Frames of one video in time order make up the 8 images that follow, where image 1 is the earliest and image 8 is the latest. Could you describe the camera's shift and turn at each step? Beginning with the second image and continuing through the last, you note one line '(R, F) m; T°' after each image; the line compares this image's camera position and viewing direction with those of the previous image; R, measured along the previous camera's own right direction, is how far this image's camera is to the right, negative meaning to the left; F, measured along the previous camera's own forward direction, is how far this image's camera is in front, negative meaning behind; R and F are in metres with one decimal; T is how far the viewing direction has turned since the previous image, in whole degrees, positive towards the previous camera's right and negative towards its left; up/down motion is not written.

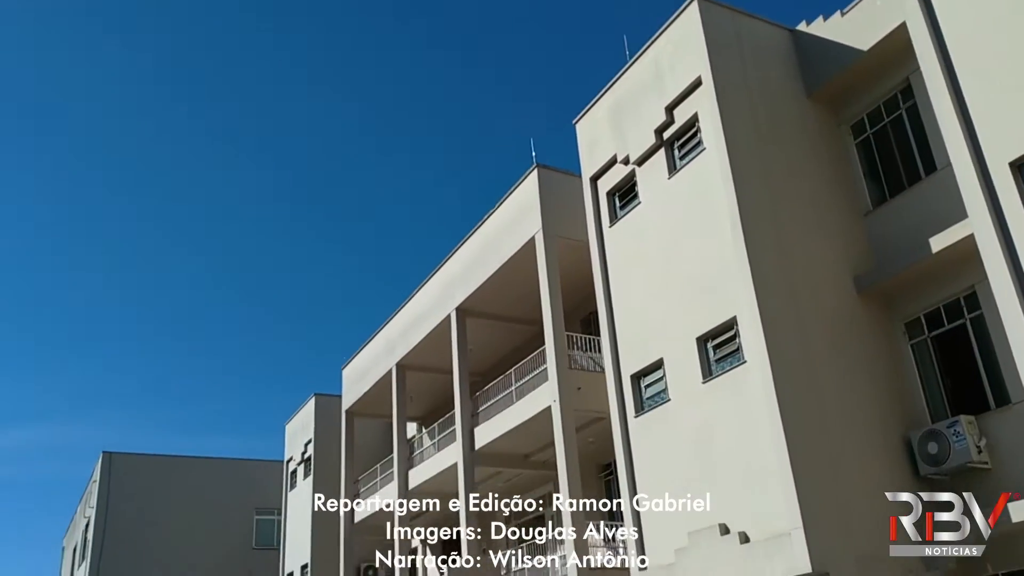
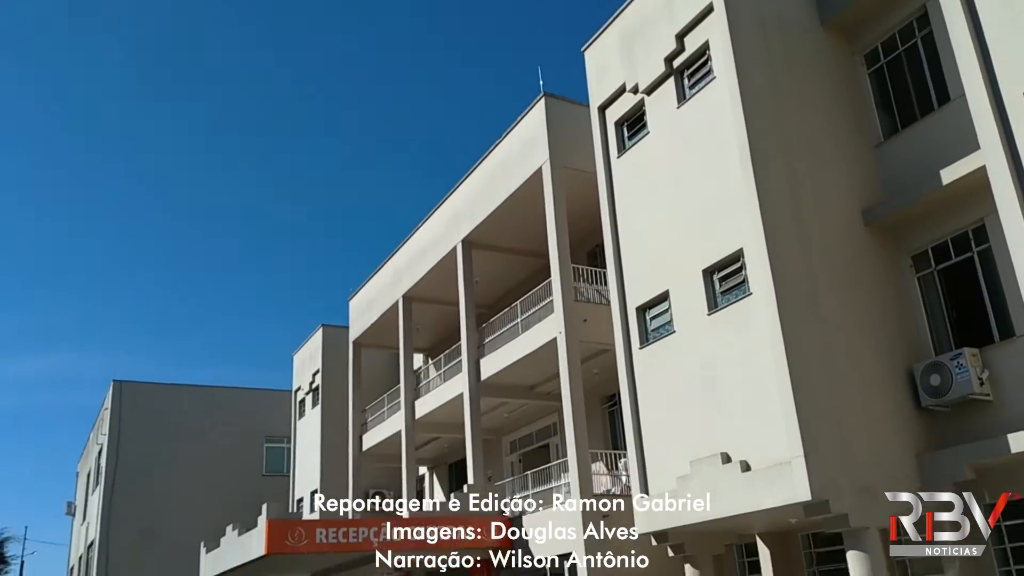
(0.0, 0.0) m; 0°
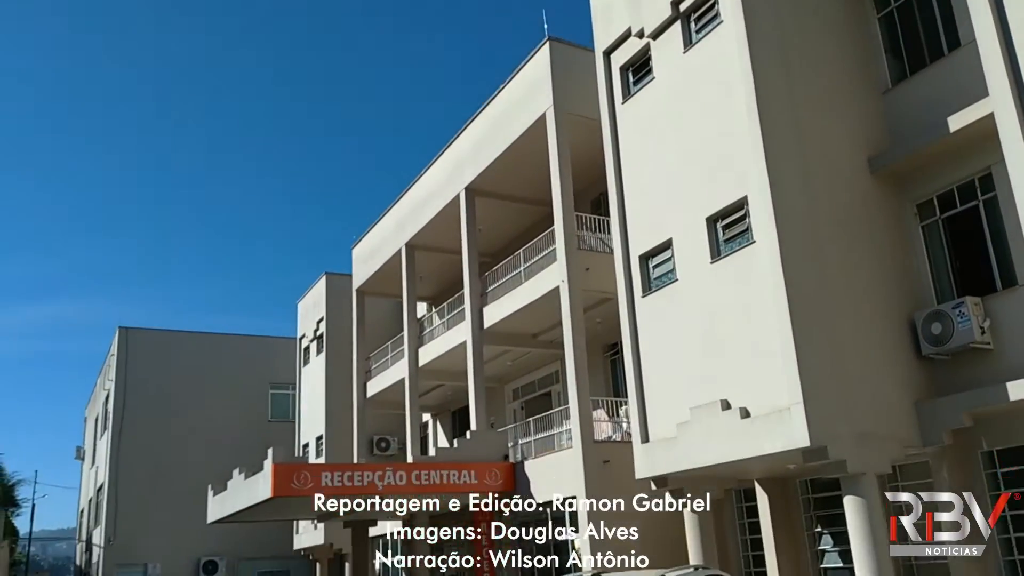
(0.0, 0.0) m; 0°
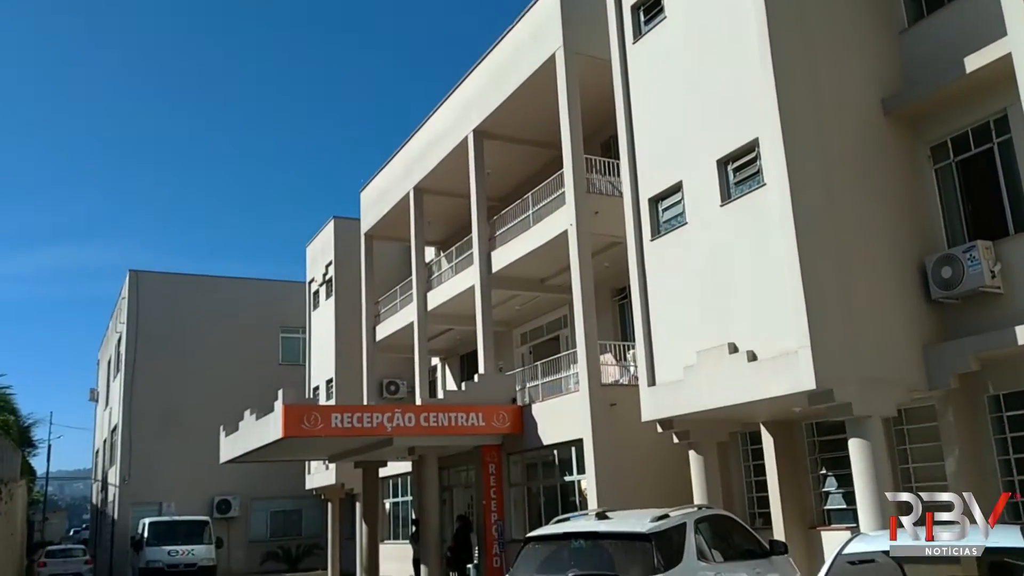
(0.0, 0.0) m; -1°
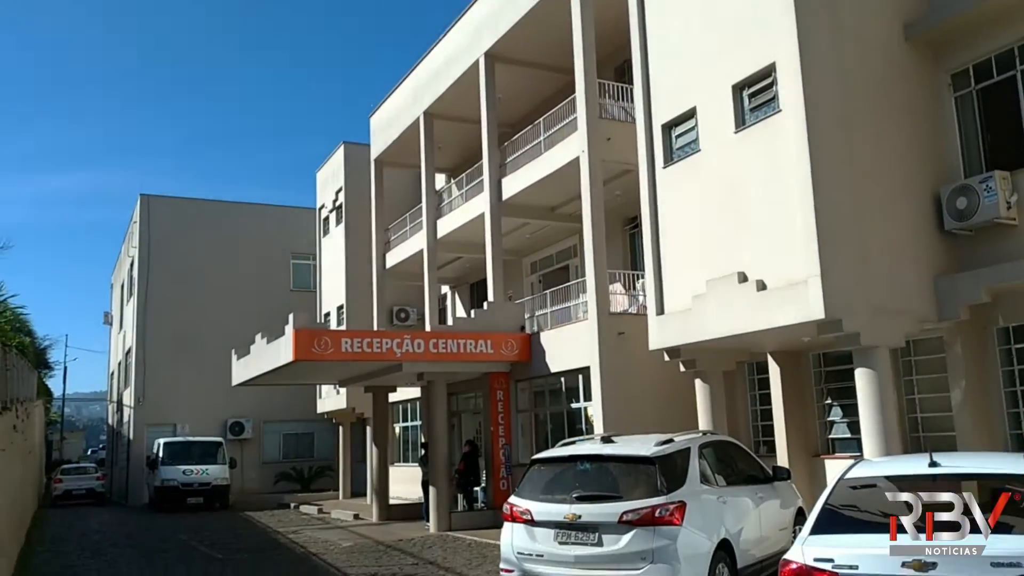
(0.0, 0.0) m; -1°
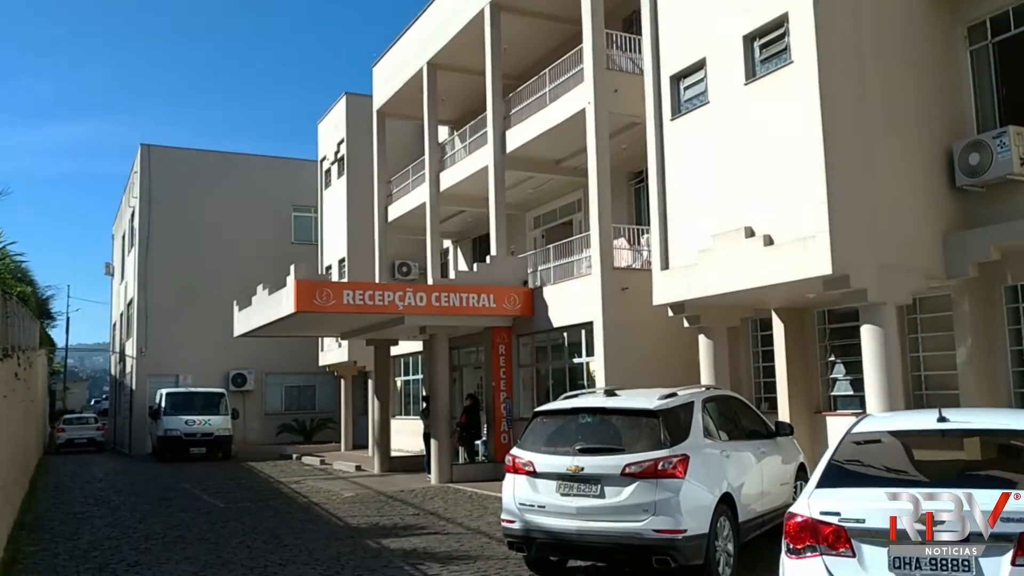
(0.0, +0.1) m; 0°
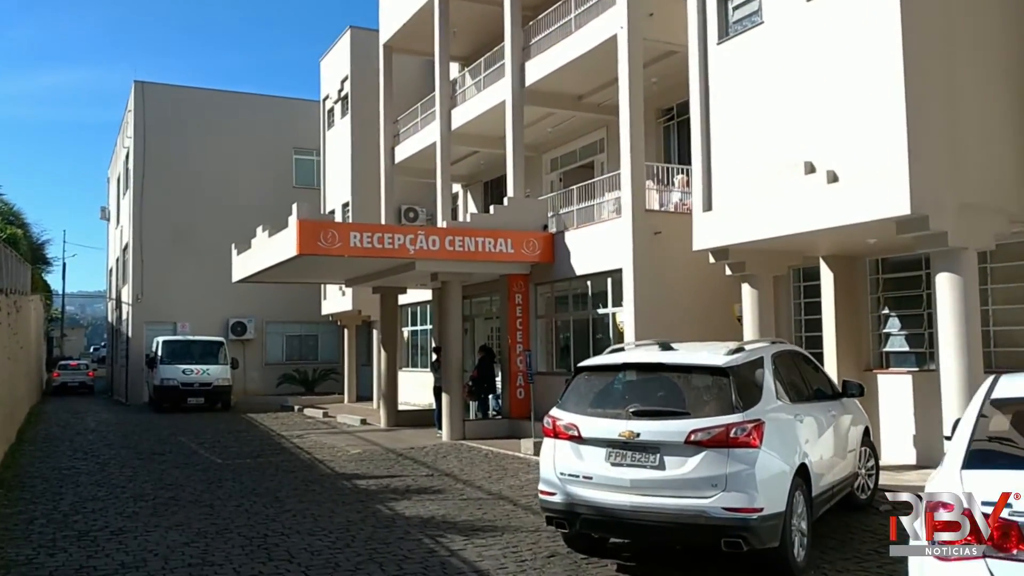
(-0.4, +1.3) m; 0°
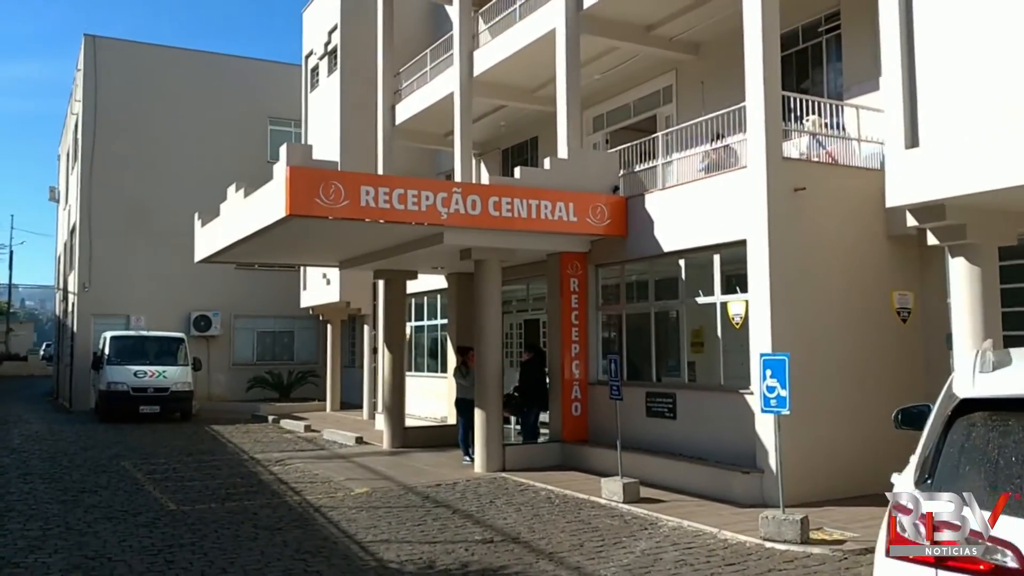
(-1.3, +4.3) m; +2°
